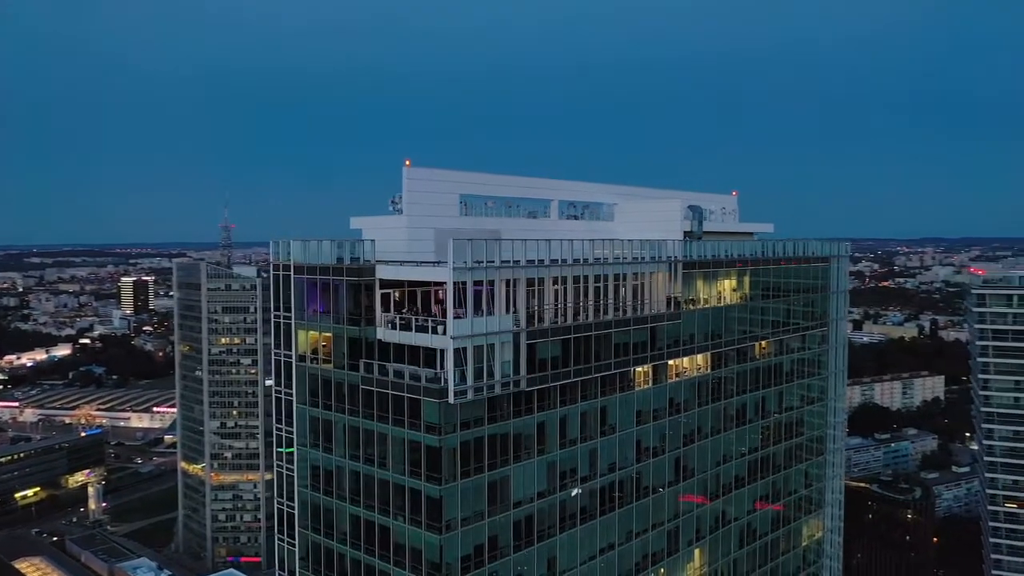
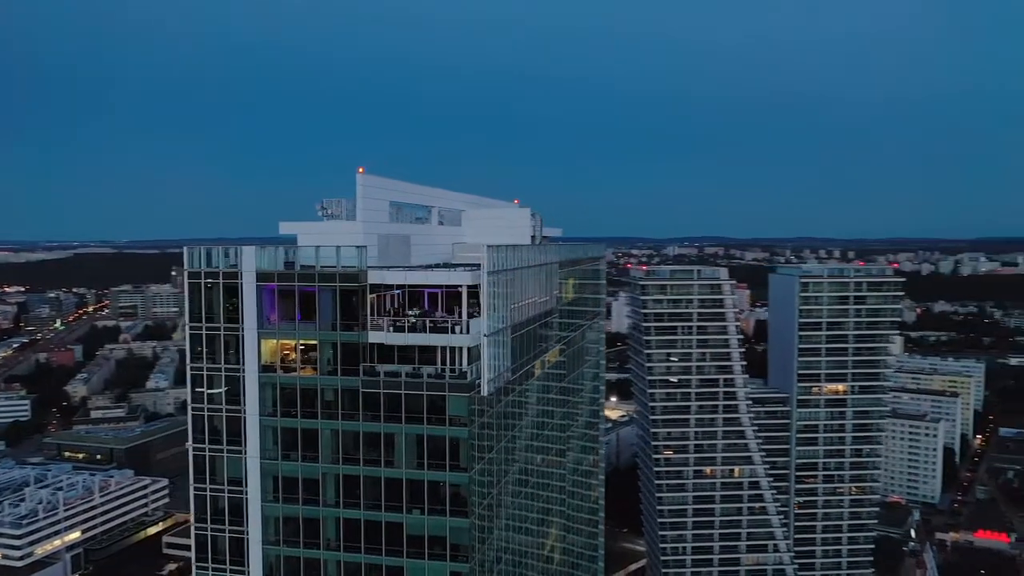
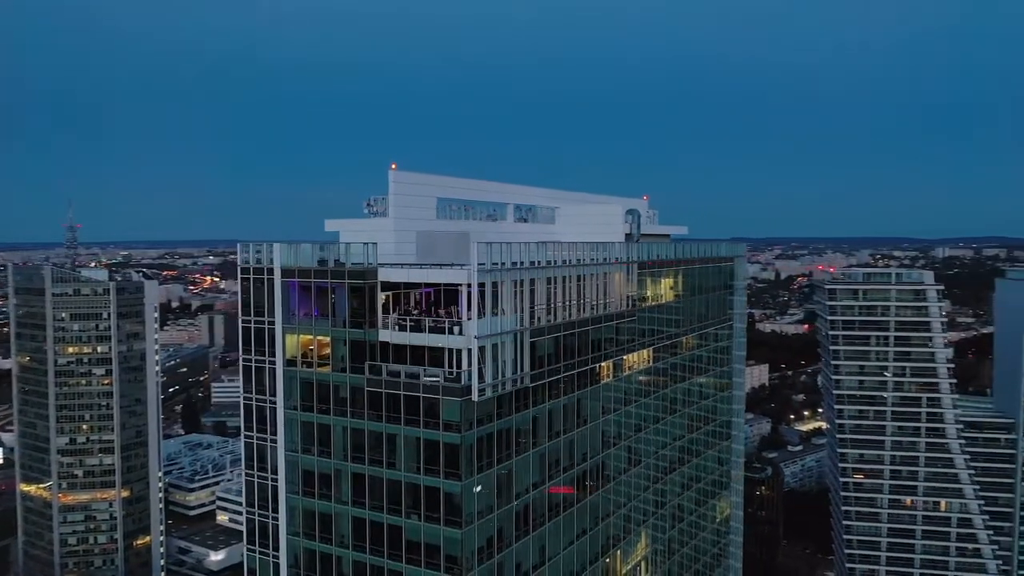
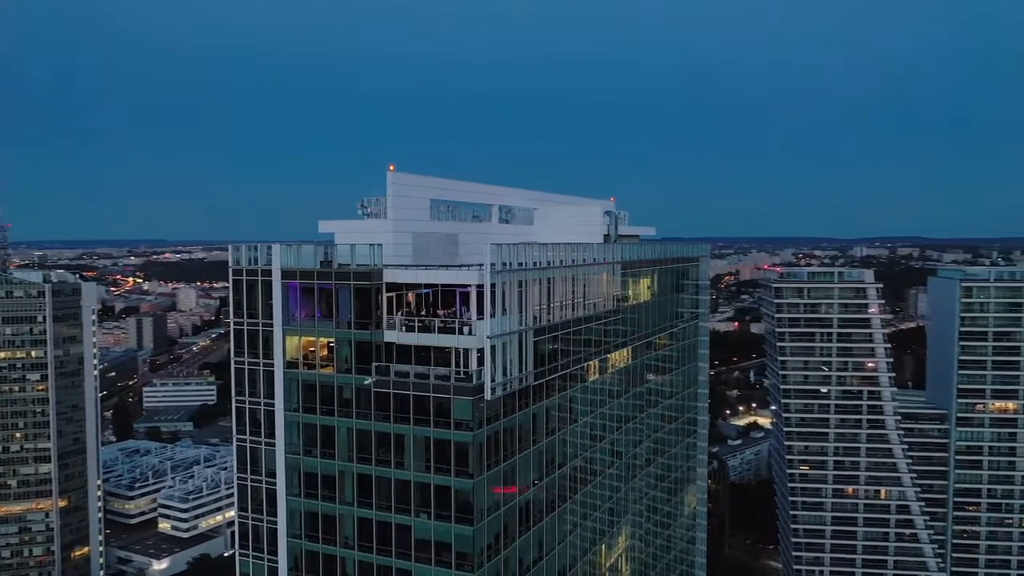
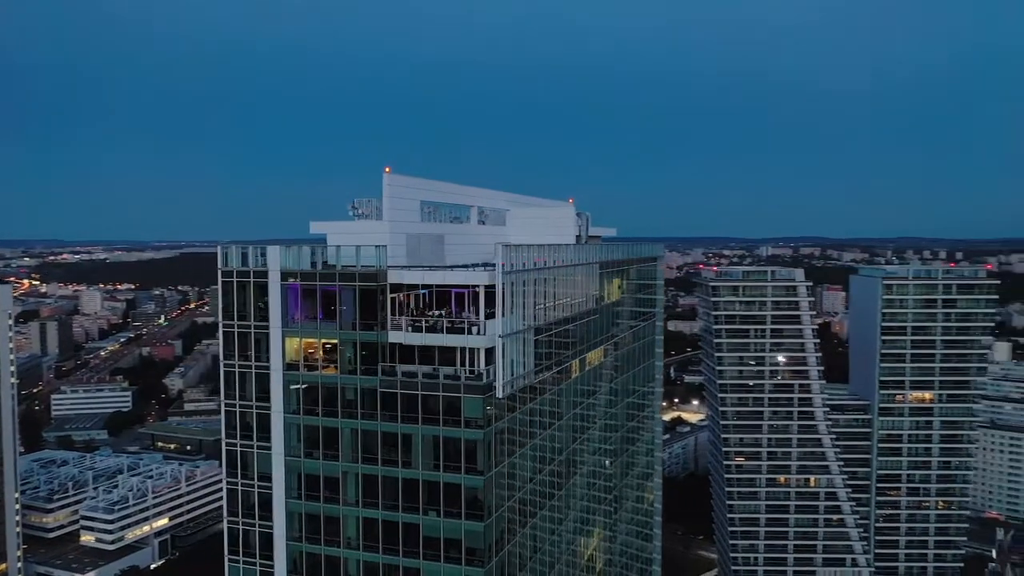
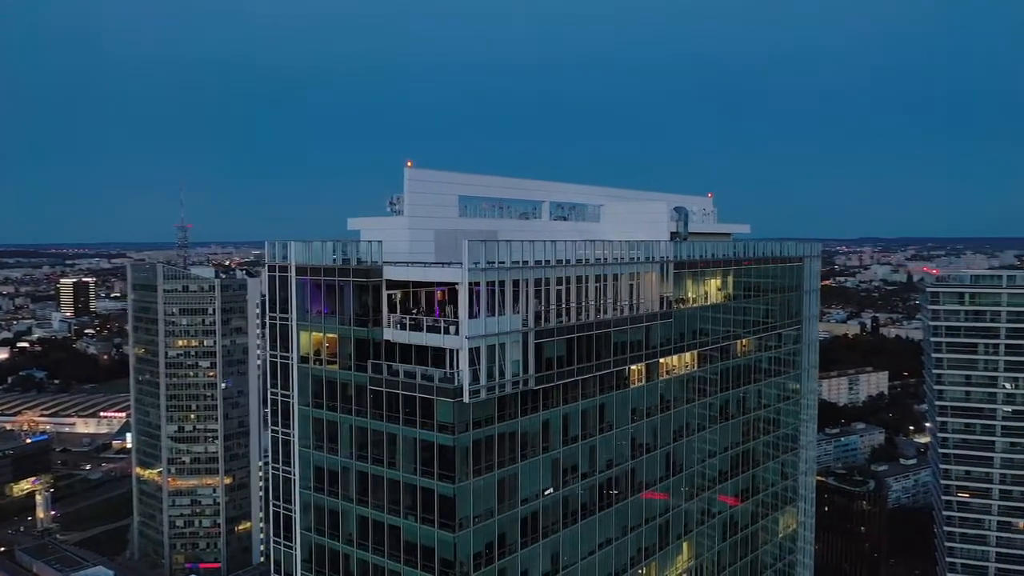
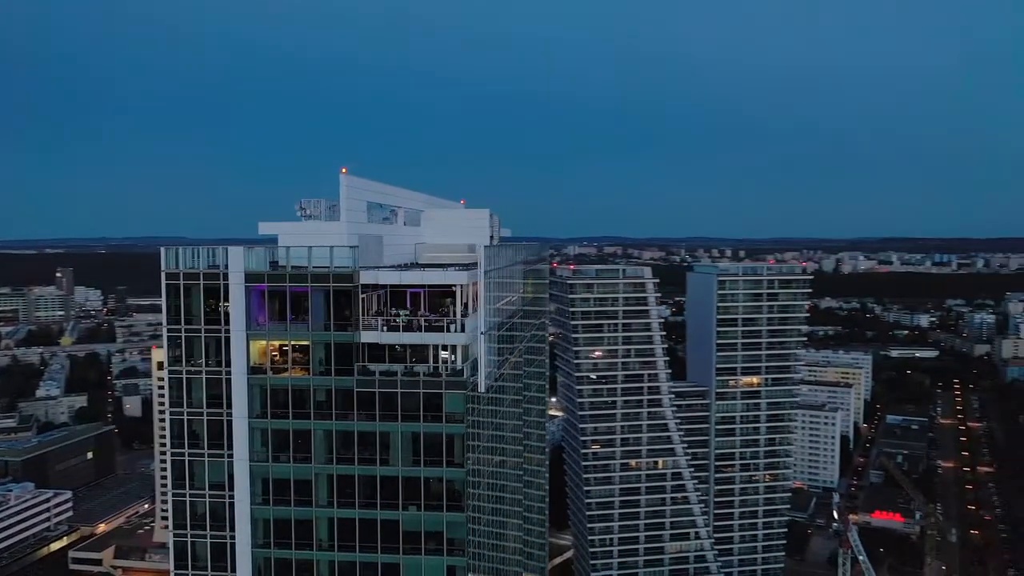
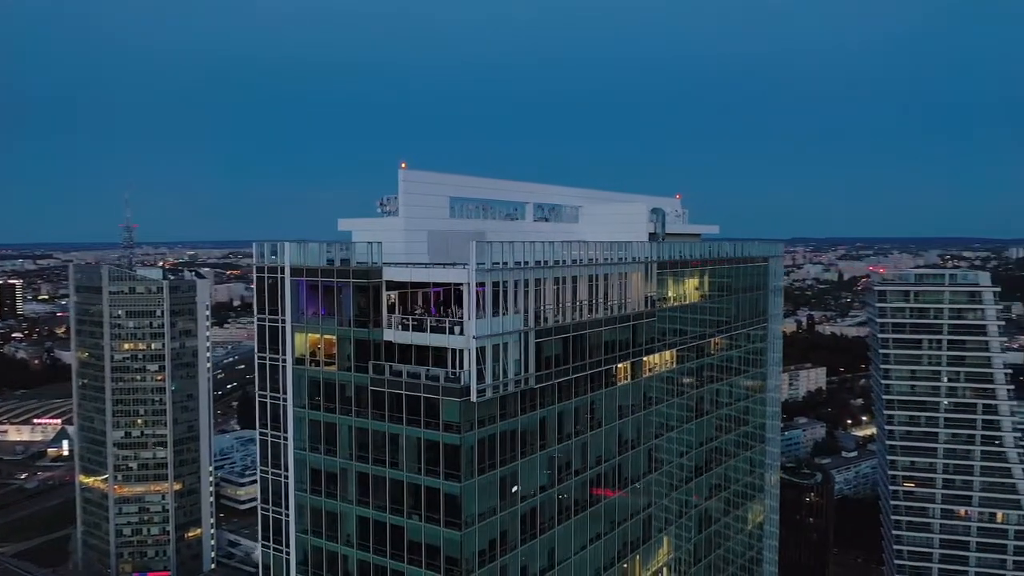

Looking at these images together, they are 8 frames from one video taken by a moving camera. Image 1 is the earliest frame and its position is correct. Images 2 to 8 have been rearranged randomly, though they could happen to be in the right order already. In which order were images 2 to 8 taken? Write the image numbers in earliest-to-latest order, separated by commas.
6, 8, 3, 4, 5, 2, 7
